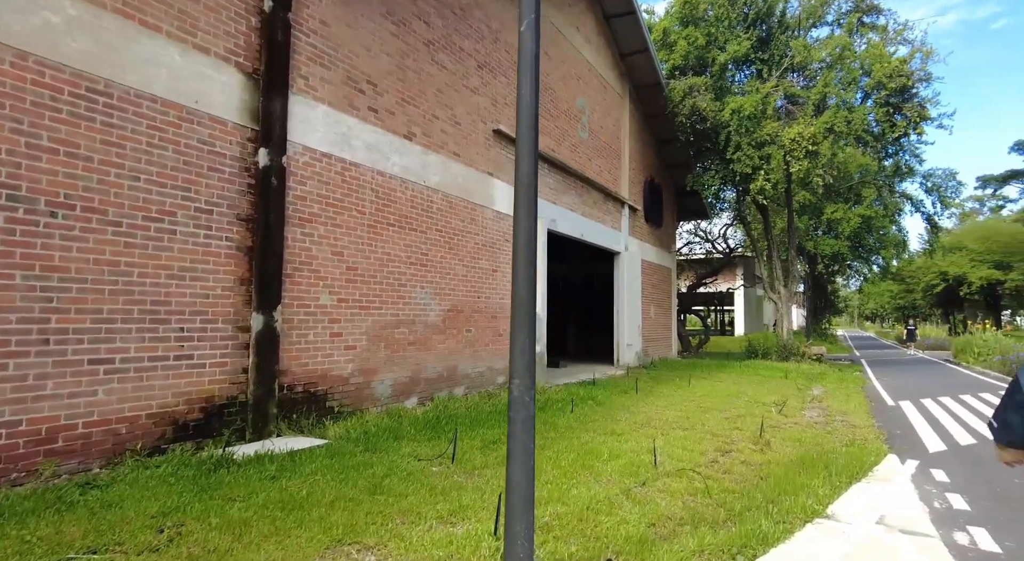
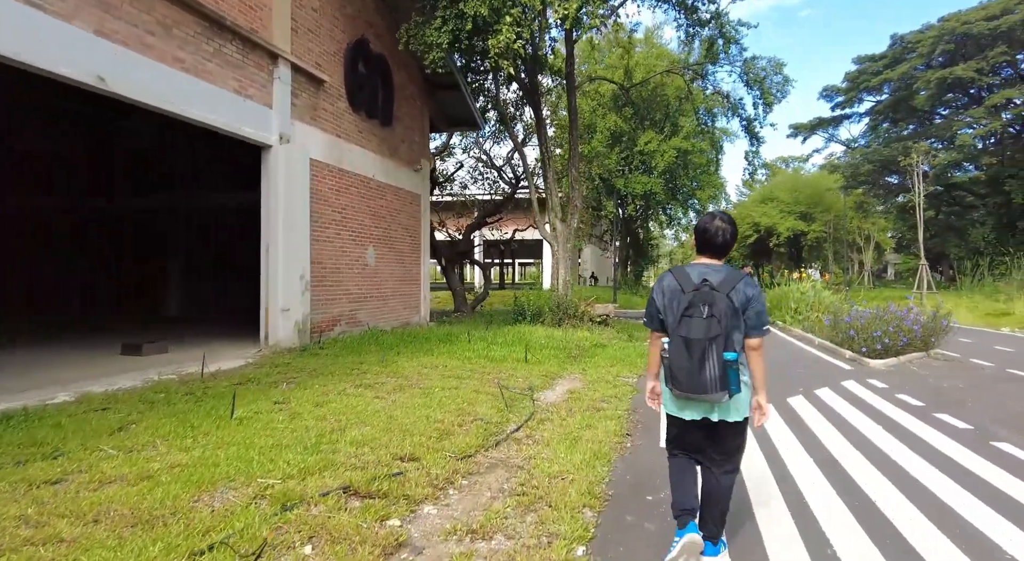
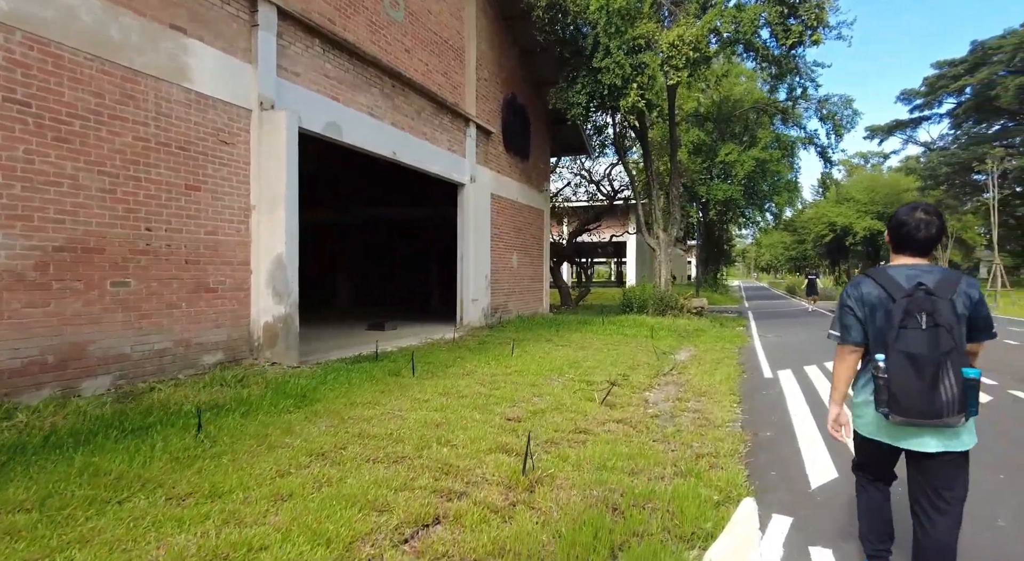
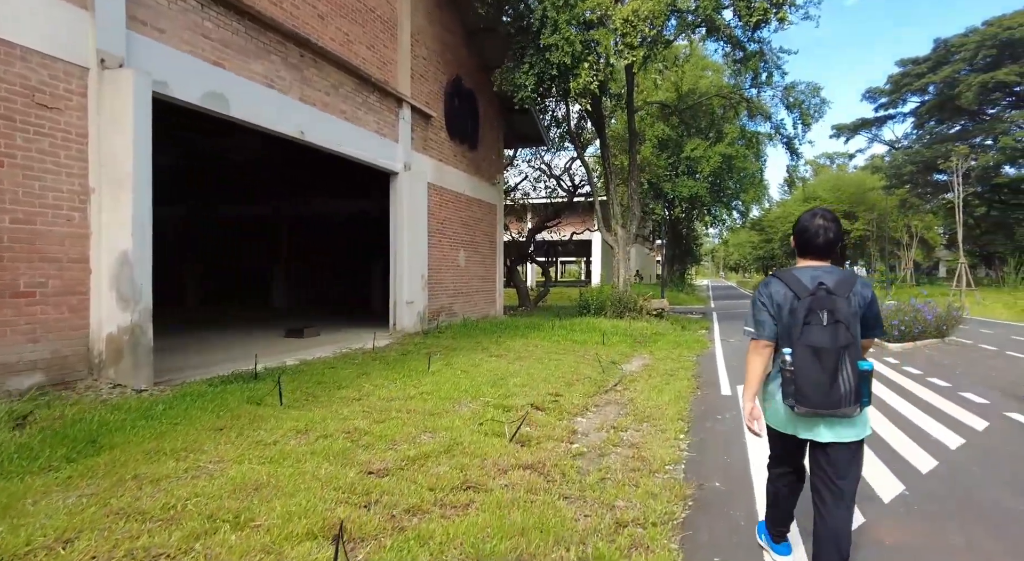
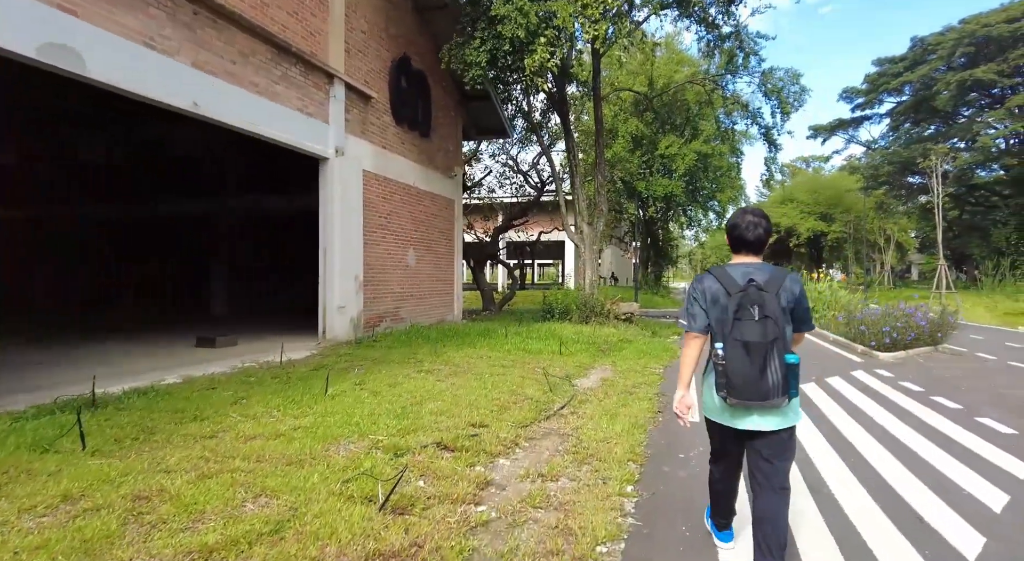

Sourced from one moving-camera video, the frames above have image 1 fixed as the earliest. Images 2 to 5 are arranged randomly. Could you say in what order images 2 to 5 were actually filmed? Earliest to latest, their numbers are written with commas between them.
3, 4, 5, 2
